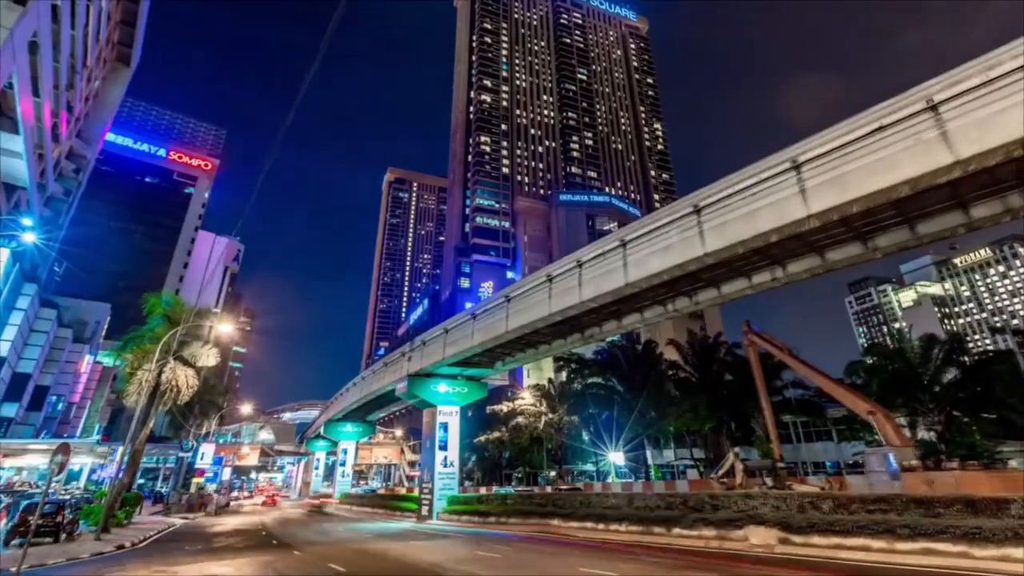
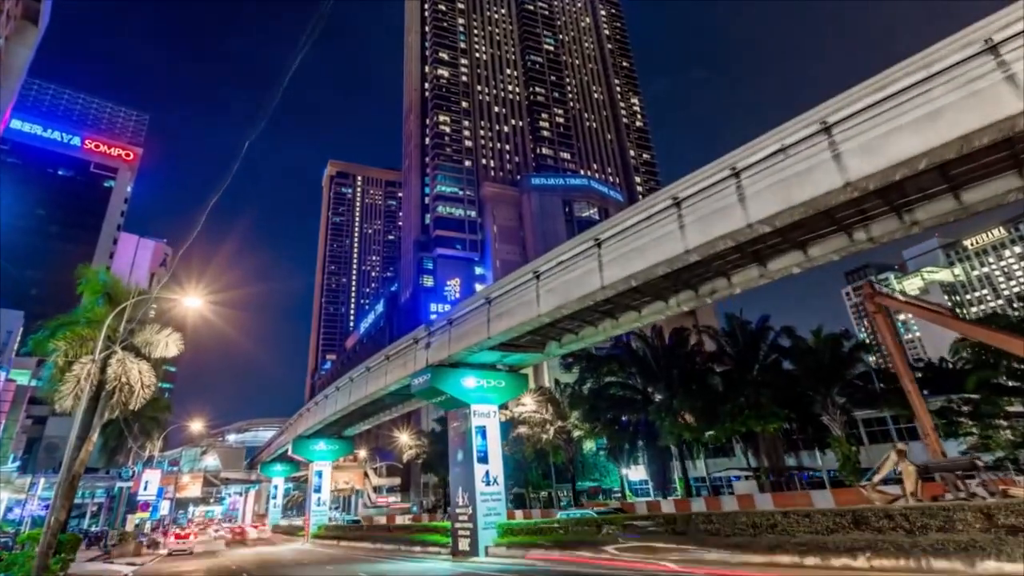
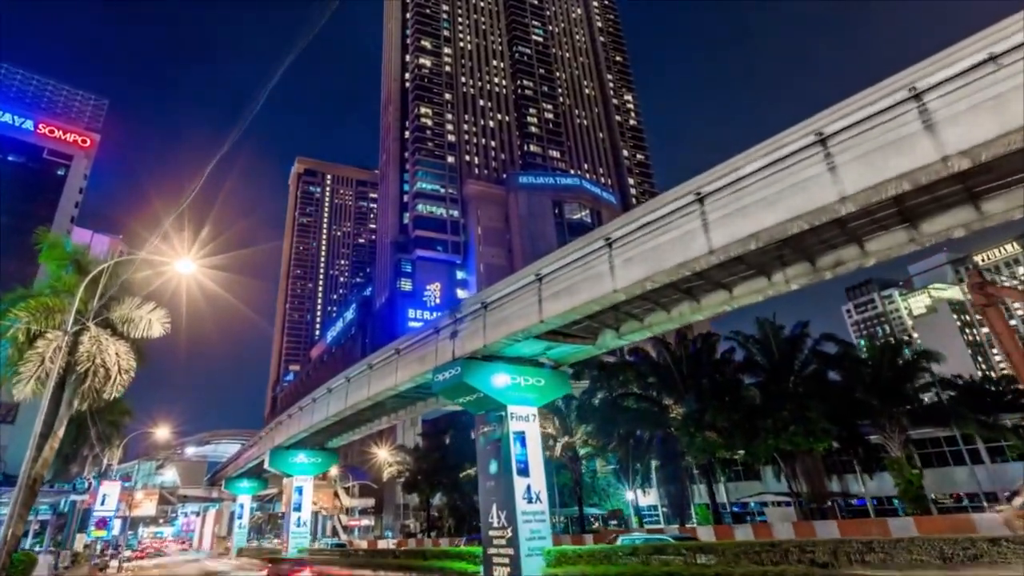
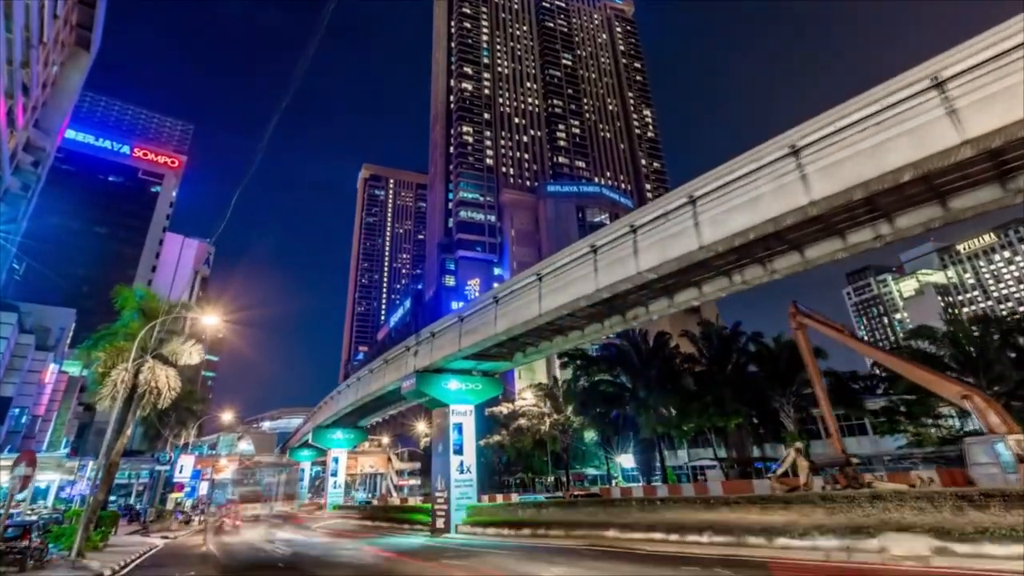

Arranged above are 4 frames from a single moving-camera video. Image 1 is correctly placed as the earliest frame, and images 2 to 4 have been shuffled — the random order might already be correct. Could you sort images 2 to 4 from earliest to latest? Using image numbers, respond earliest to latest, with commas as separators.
4, 2, 3
